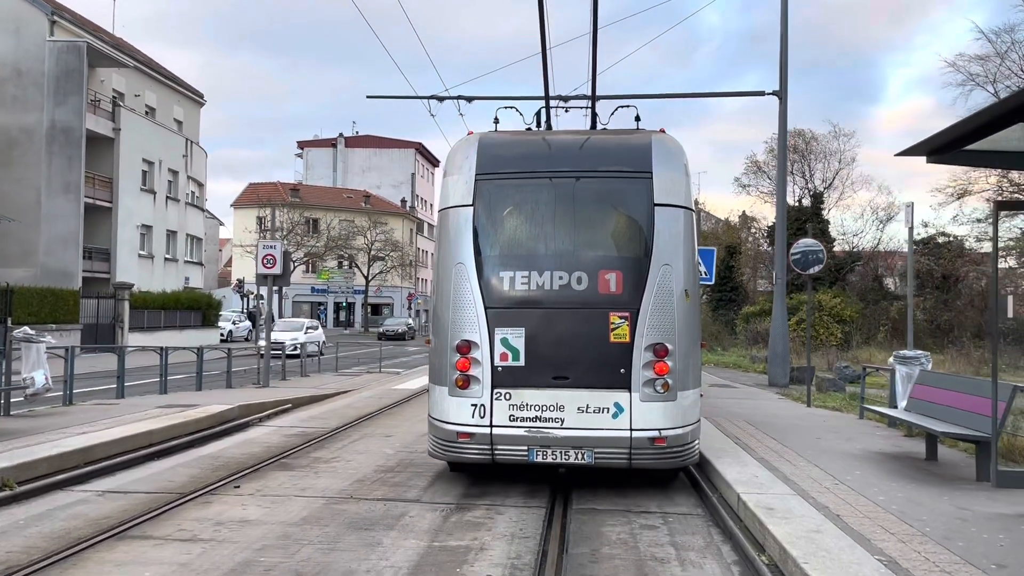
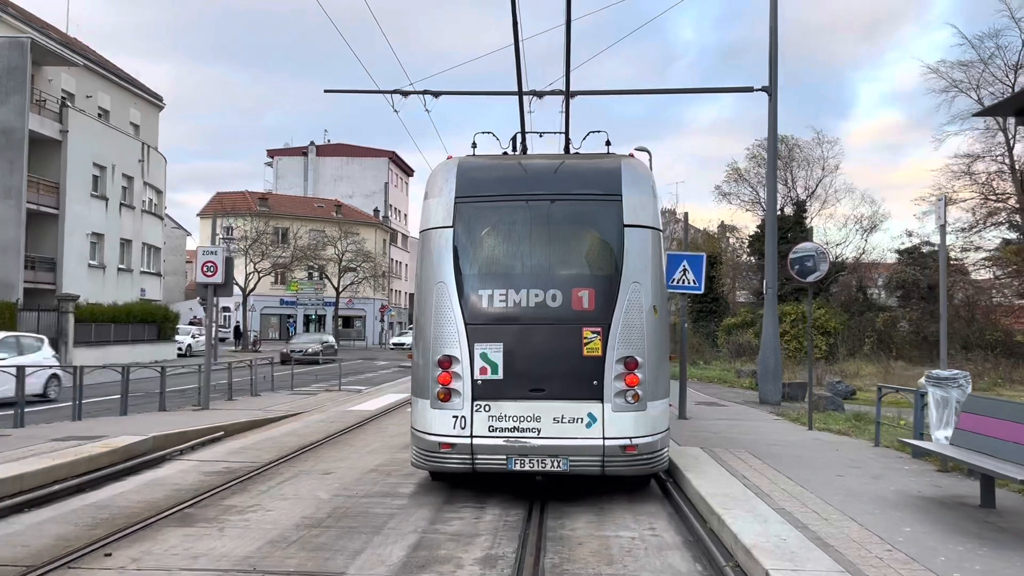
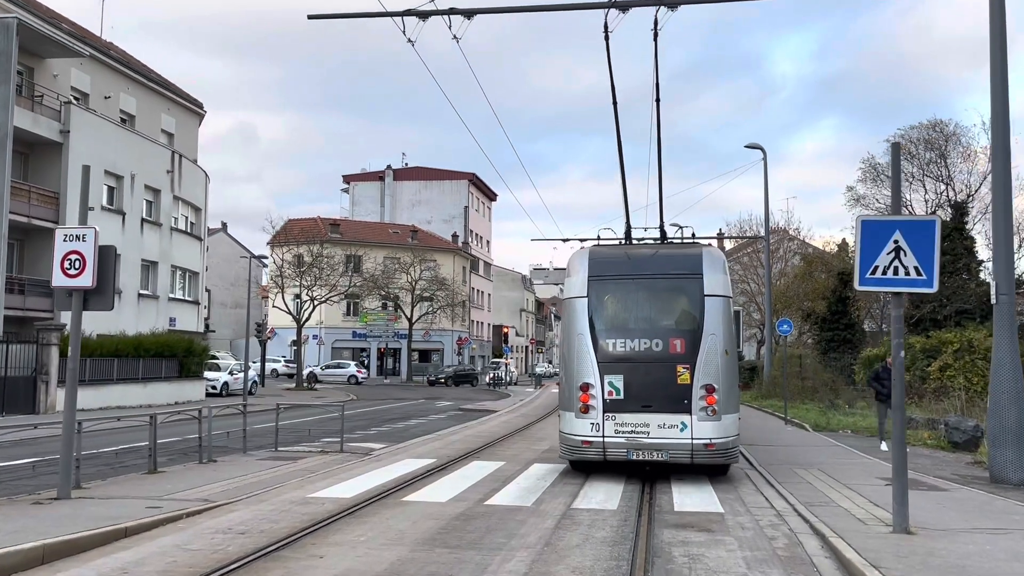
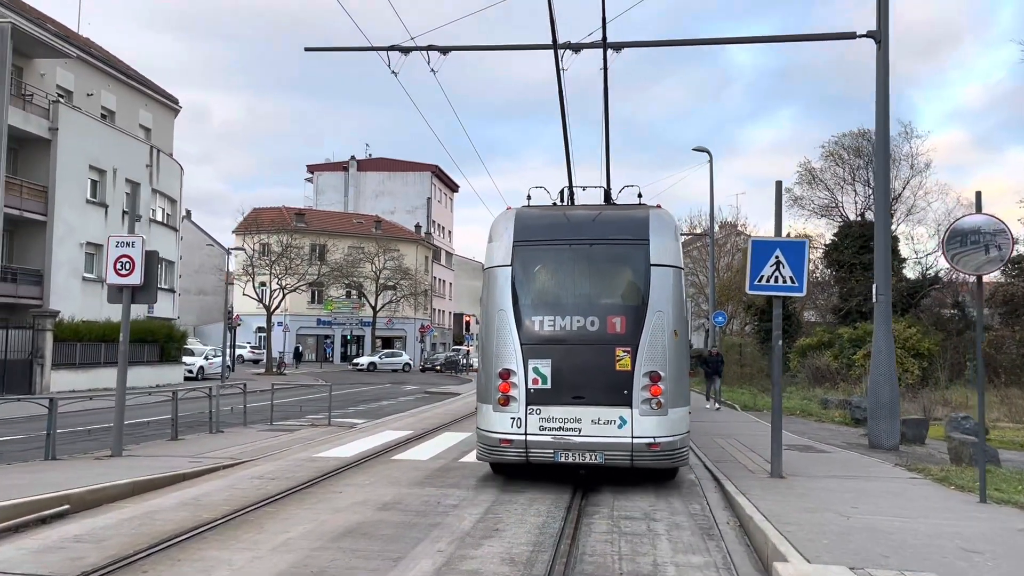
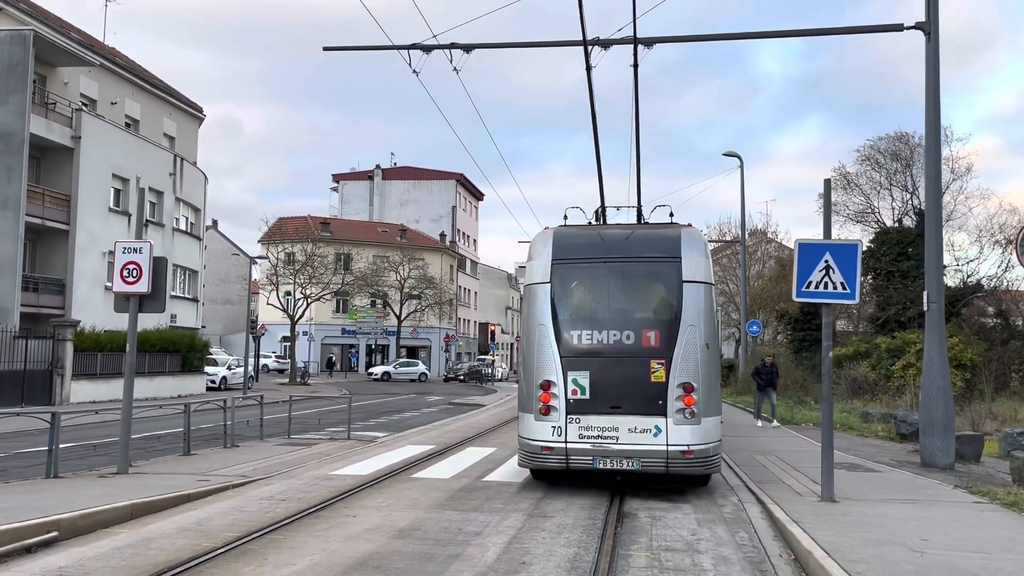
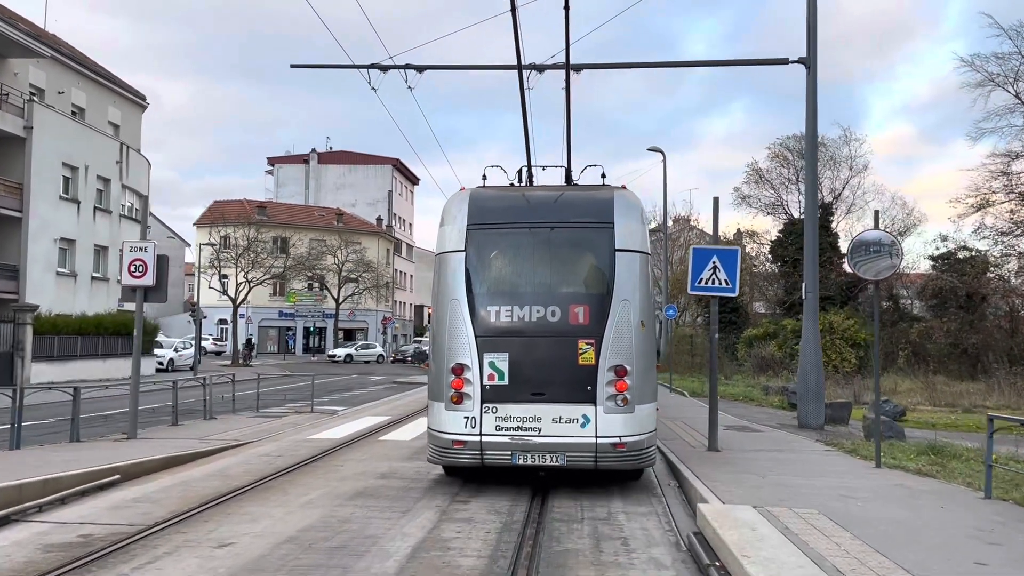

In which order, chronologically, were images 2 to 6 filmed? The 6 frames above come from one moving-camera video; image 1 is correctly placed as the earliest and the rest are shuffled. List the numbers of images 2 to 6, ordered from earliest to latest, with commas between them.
2, 6, 4, 5, 3
